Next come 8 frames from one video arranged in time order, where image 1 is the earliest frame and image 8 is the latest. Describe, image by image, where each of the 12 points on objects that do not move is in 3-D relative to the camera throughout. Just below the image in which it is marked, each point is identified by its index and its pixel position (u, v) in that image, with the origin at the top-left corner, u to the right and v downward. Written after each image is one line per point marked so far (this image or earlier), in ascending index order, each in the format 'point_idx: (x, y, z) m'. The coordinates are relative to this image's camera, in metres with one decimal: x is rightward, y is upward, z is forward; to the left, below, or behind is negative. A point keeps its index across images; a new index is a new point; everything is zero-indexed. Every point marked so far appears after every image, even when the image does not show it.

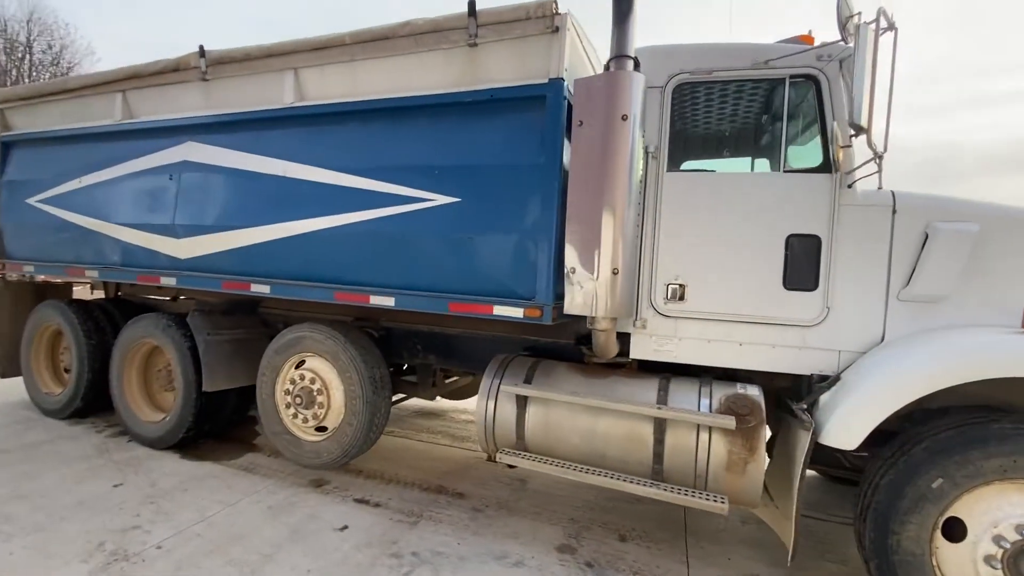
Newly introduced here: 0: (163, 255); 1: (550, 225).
0: (-3.1, +0.3, +4.3) m
1: (+0.3, +0.4, +3.0) m
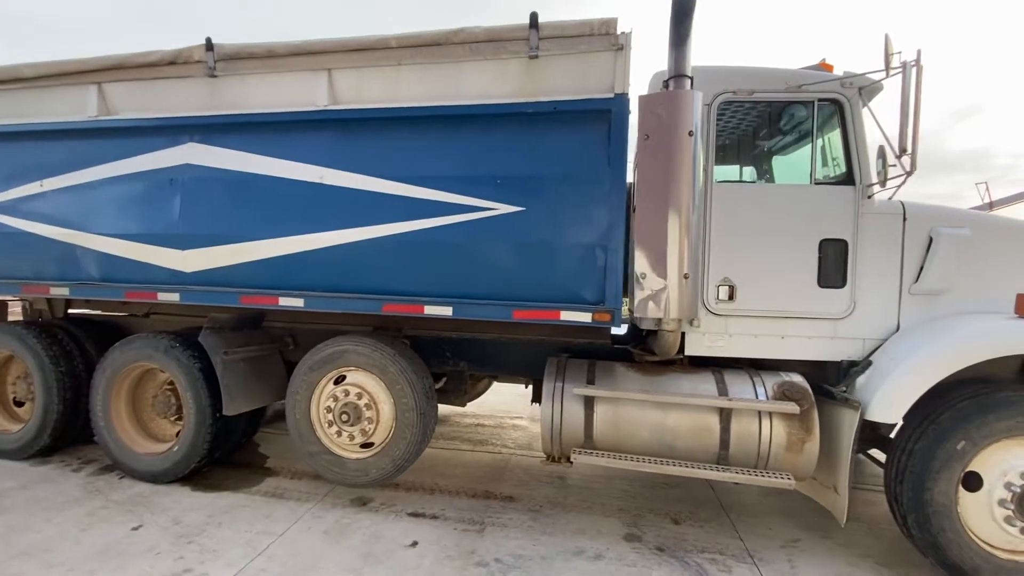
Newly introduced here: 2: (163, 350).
0: (-2.8, +0.2, +3.9) m
1: (+0.7, +0.4, +3.2) m
2: (-2.8, -0.5, +3.9) m
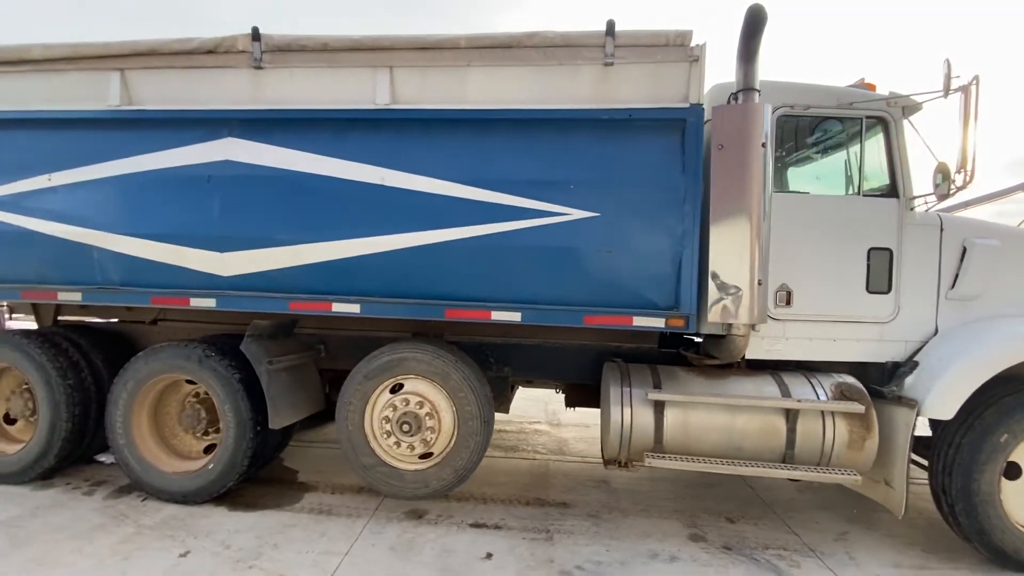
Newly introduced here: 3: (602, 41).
0: (-2.4, +0.1, +3.6) m
1: (+1.2, +0.3, +3.2) m
2: (-2.3, -0.5, +3.6) m
3: (+0.6, +1.7, +3.2) m
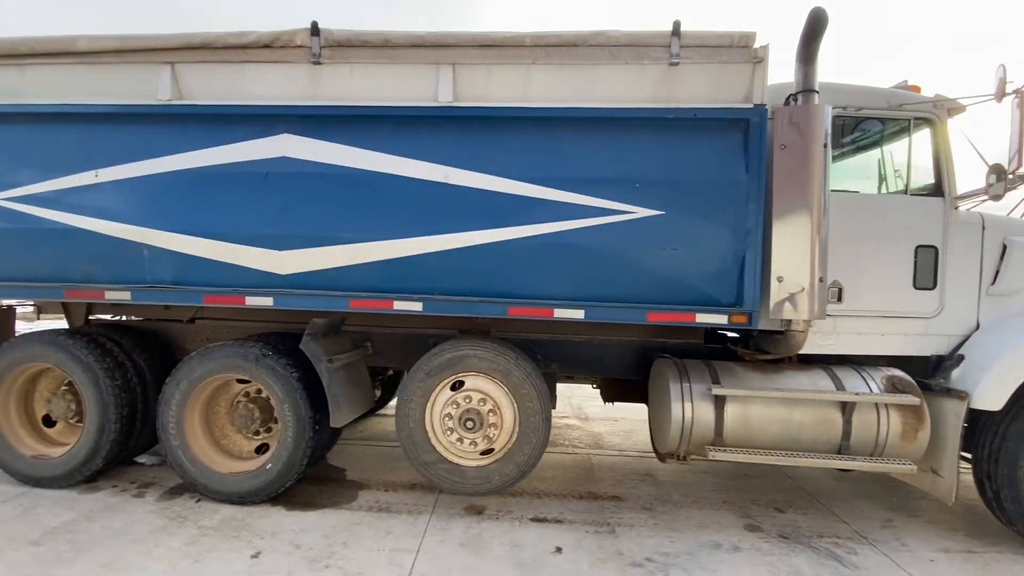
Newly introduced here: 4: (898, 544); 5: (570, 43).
0: (-1.9, +0.1, +3.6) m
1: (+1.7, +0.3, +3.3) m
2: (-1.9, -0.5, +3.5) m
3: (+1.1, +1.7, +3.3) m
4: (+2.8, -1.8, +3.4) m
5: (+0.4, +1.7, +3.3) m
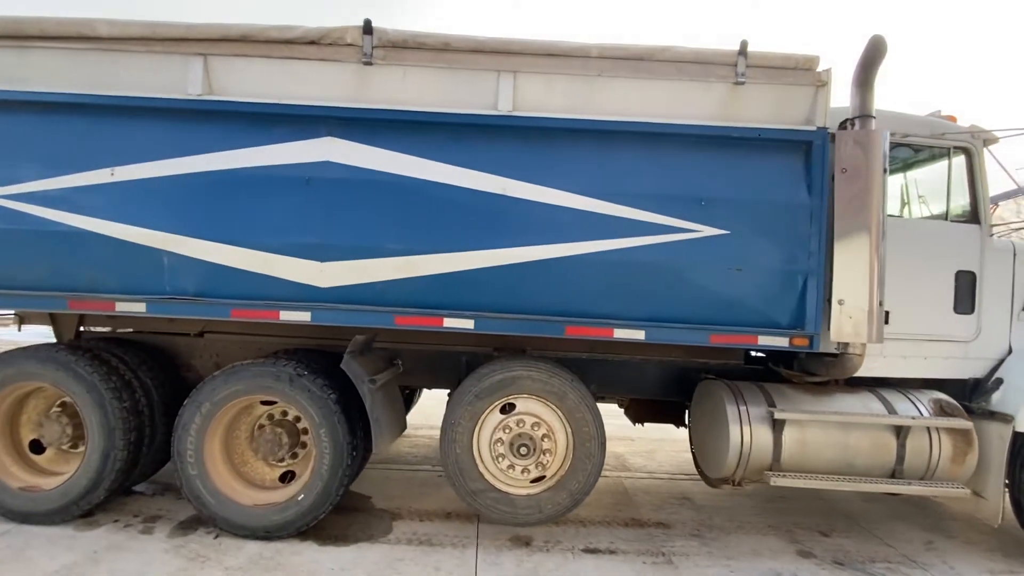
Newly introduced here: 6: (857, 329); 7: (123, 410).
0: (-1.5, 0.0, +3.3) m
1: (+2.1, +0.2, +3.3) m
2: (-1.5, -0.6, +3.2) m
3: (+1.5, +1.5, +3.2) m
4: (+3.1, -2.0, +3.5) m
5: (+0.8, +1.6, +3.2) m
6: (+2.3, -0.3, +3.3) m
7: (-2.7, -0.8, +3.3) m
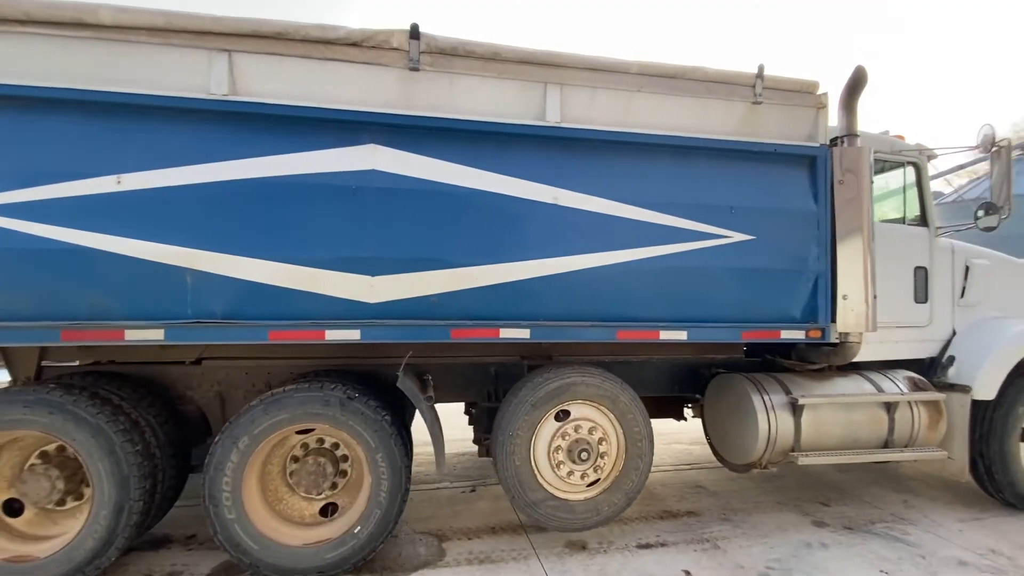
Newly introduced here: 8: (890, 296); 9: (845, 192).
0: (-1.1, -0.1, +3.1) m
1: (+2.4, +0.2, +3.7) m
2: (-1.1, -0.7, +3.0) m
3: (+1.8, +1.5, +3.6) m
4: (+3.5, -1.9, +4.0) m
5: (+1.1, +1.5, +3.5) m
6: (+2.7, -0.2, +3.7) m
7: (-2.3, -1.0, +2.9) m
8: (+3.3, -0.1, +4.3) m
9: (+2.6, +0.8, +3.8) m
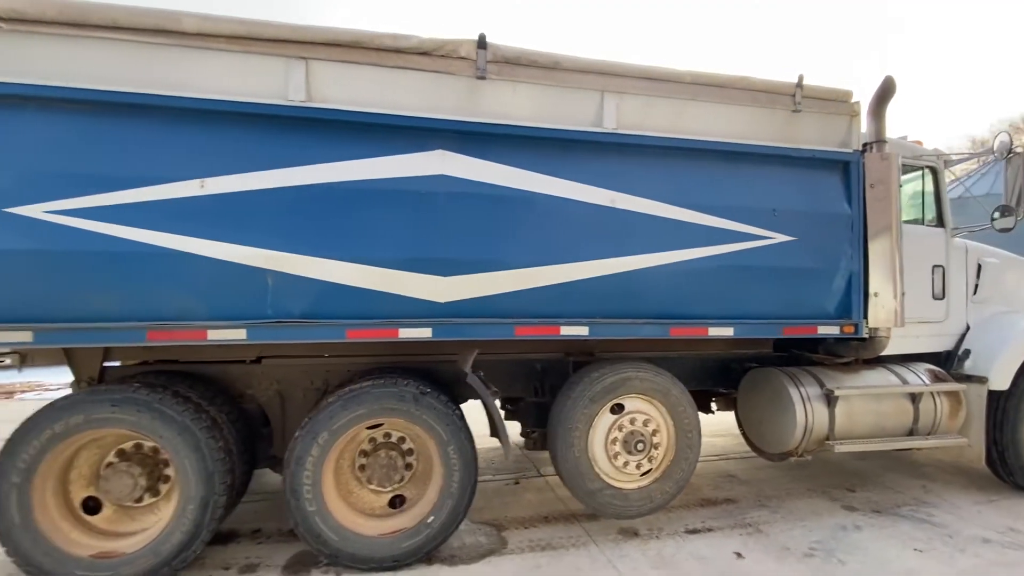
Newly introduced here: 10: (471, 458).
0: (-0.7, -0.1, +3.2) m
1: (+2.8, +0.2, +3.9) m
2: (-0.7, -0.7, +3.1) m
3: (+2.2, +1.5, +3.8) m
4: (+3.9, -1.9, +4.3) m
5: (+1.5, +1.5, +3.6) m
6: (+3.1, -0.2, +4.0) m
7: (-1.8, -1.0, +3.0) m
8: (+3.7, 0.0, +4.5) m
9: (+3.0, +0.8, +4.0) m
10: (-0.3, -1.1, +3.2) m
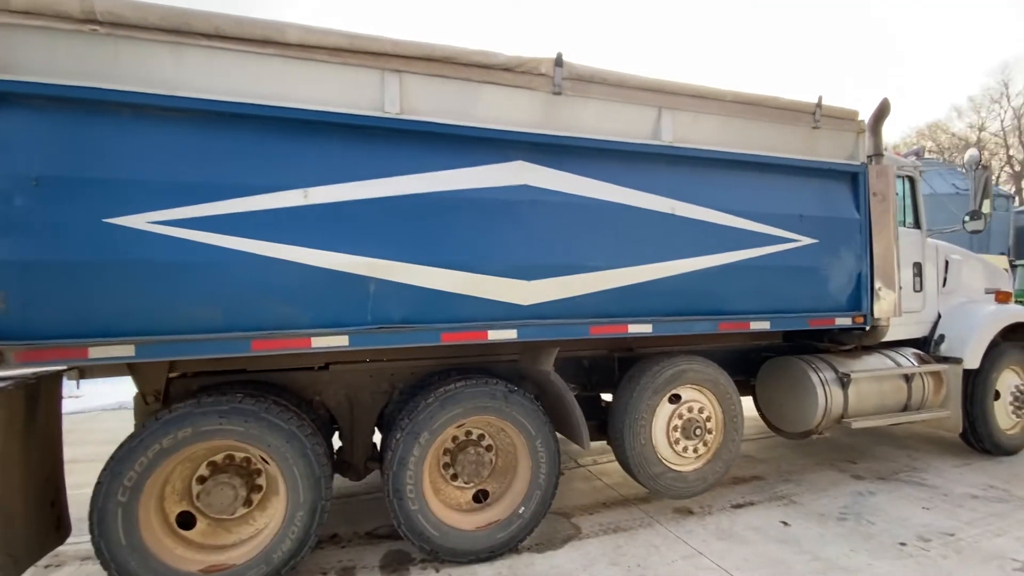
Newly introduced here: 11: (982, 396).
0: (-0.1, -0.1, +3.3) m
1: (+3.3, +0.3, +4.5) m
2: (-0.1, -0.8, +3.3) m
3: (+2.6, +1.6, +4.2) m
4: (+4.3, -1.9, +5.0) m
5: (+2.0, +1.6, +4.0) m
6: (+3.5, -0.2, +4.6) m
7: (-1.2, -1.0, +3.0) m
8: (+4.1, 0.0, +5.2) m
9: (+3.4, +0.8, +4.5) m
10: (+0.3, -1.2, +3.5) m
11: (+5.0, -1.2, +5.2) m
